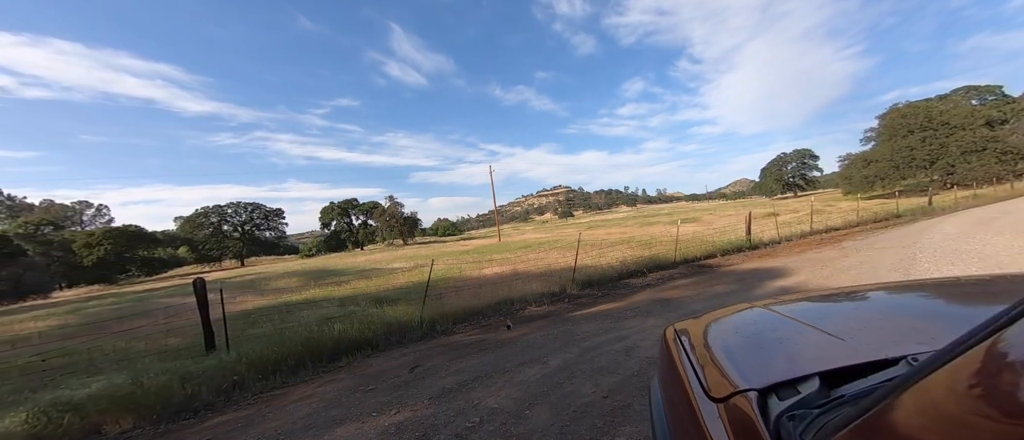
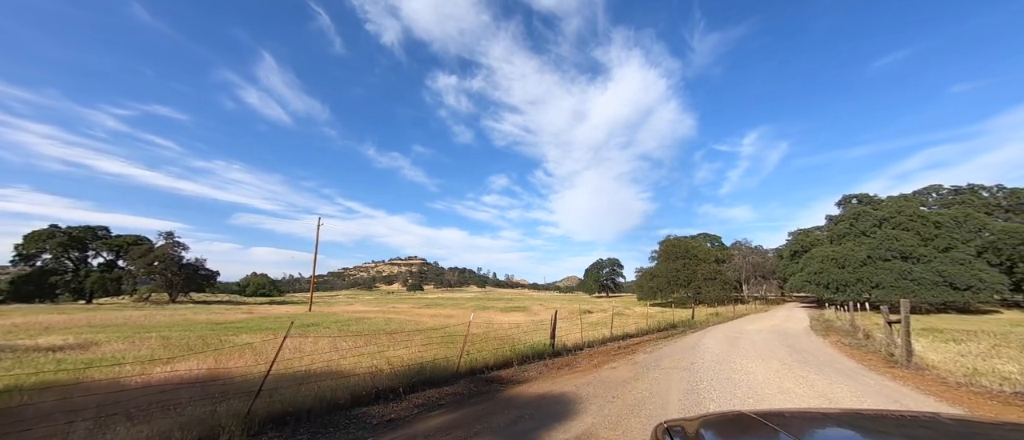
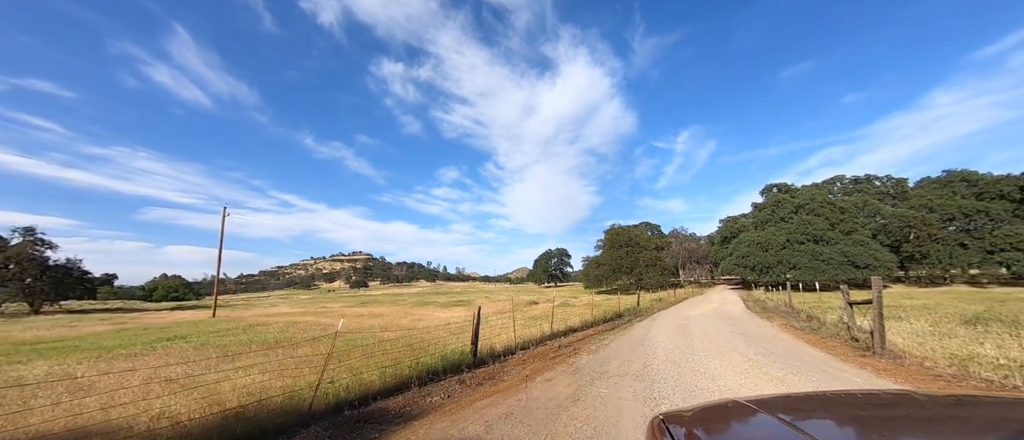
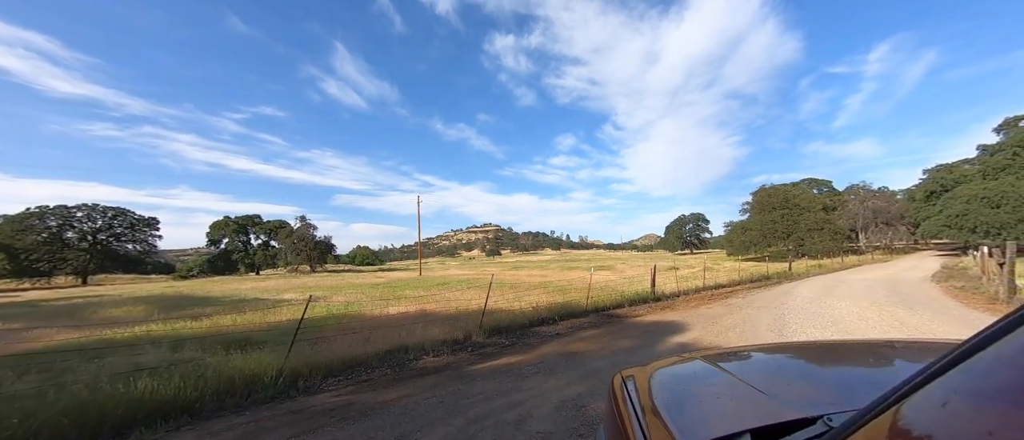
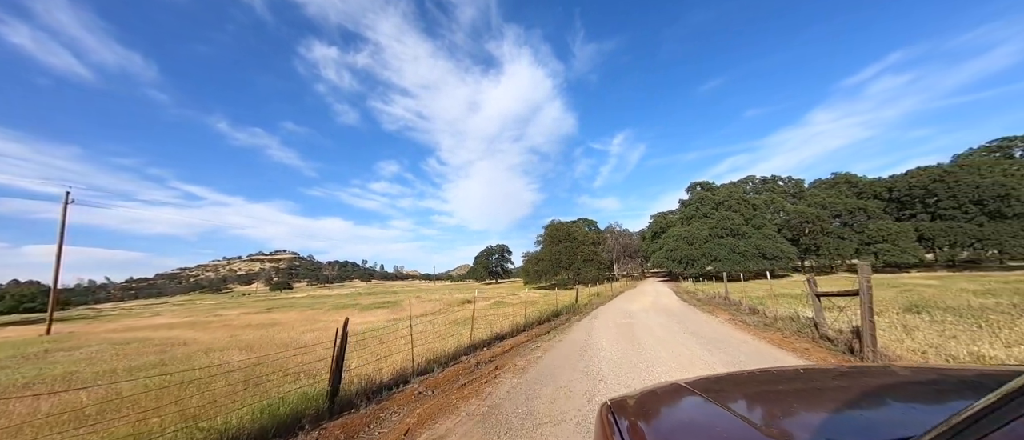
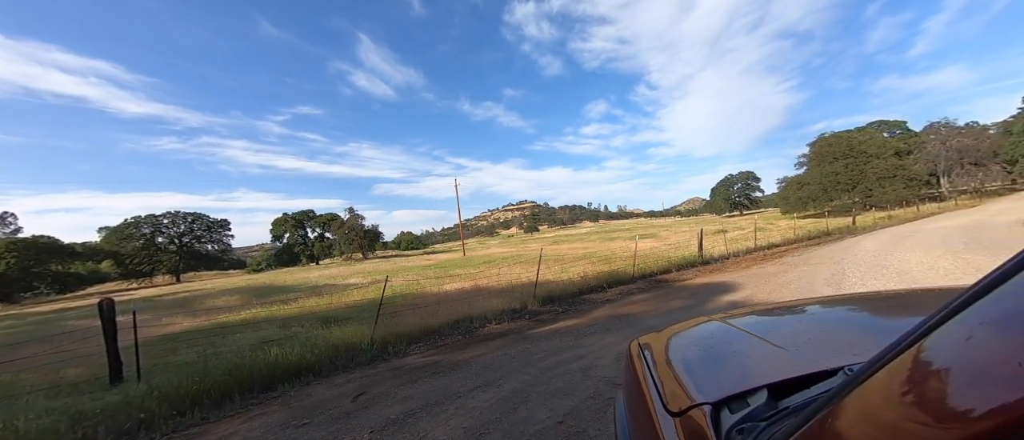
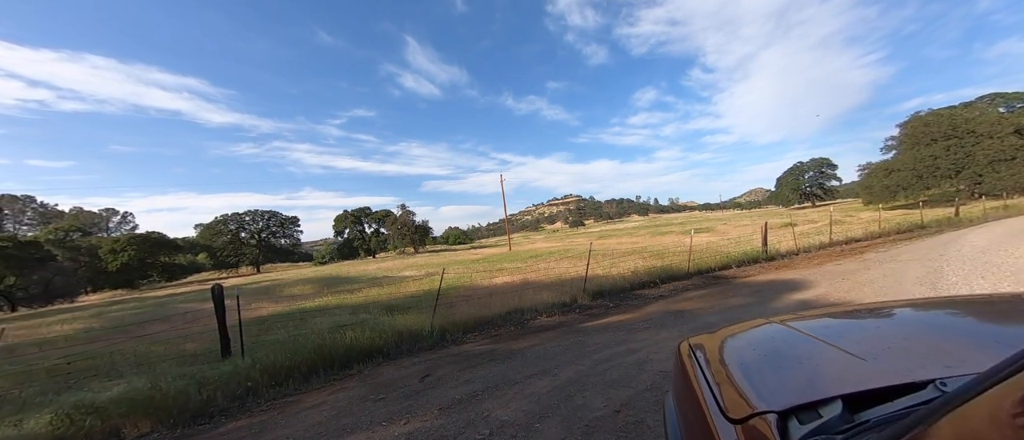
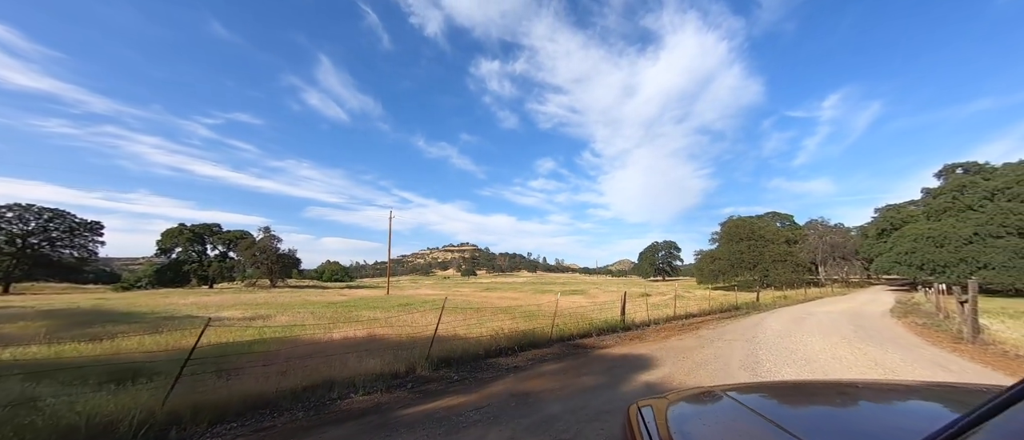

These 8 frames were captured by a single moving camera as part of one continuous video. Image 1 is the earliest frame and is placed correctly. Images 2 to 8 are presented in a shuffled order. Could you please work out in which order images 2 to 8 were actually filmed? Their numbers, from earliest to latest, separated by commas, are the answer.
7, 6, 4, 8, 2, 3, 5
